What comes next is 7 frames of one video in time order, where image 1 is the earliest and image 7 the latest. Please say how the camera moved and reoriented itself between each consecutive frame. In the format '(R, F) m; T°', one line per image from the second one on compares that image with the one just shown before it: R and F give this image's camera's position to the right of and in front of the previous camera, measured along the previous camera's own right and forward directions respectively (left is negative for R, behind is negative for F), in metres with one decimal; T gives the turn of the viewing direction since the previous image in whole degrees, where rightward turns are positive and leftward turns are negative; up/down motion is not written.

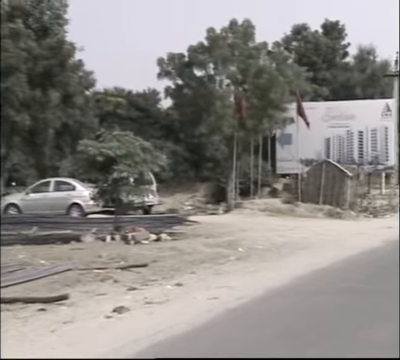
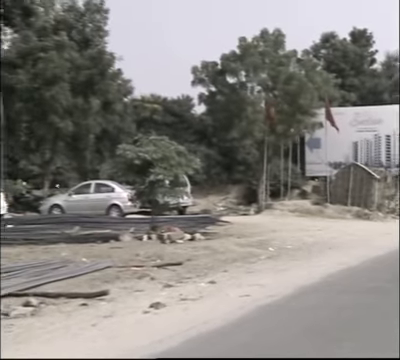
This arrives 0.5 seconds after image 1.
(-0.1, -0.5) m; -3°
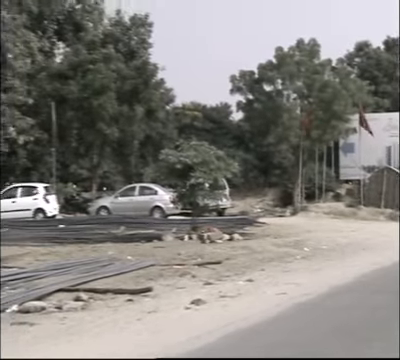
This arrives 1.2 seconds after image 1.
(-0.2, -0.5) m; -3°
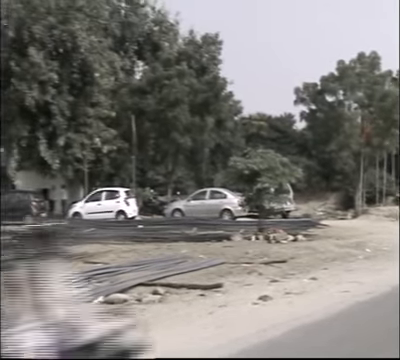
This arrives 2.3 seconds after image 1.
(-0.3, -0.9) m; -6°
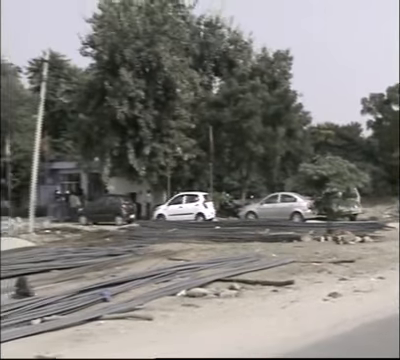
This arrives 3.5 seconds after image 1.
(-0.2, -1.1) m; -7°
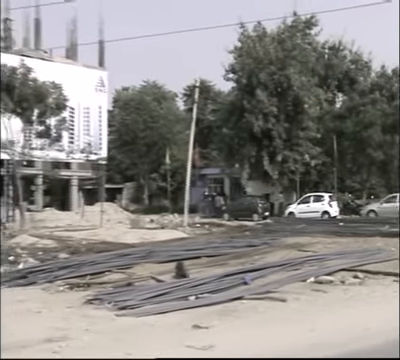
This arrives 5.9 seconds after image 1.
(-0.2, -2.3) m; -12°
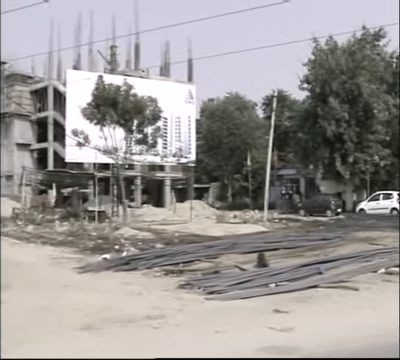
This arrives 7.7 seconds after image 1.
(-0.2, -1.8) m; -8°
